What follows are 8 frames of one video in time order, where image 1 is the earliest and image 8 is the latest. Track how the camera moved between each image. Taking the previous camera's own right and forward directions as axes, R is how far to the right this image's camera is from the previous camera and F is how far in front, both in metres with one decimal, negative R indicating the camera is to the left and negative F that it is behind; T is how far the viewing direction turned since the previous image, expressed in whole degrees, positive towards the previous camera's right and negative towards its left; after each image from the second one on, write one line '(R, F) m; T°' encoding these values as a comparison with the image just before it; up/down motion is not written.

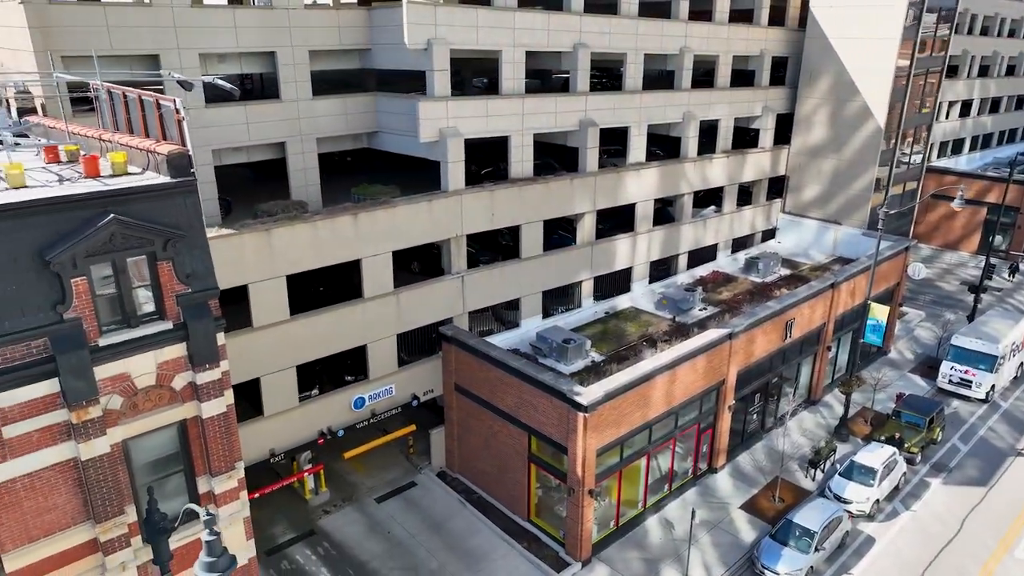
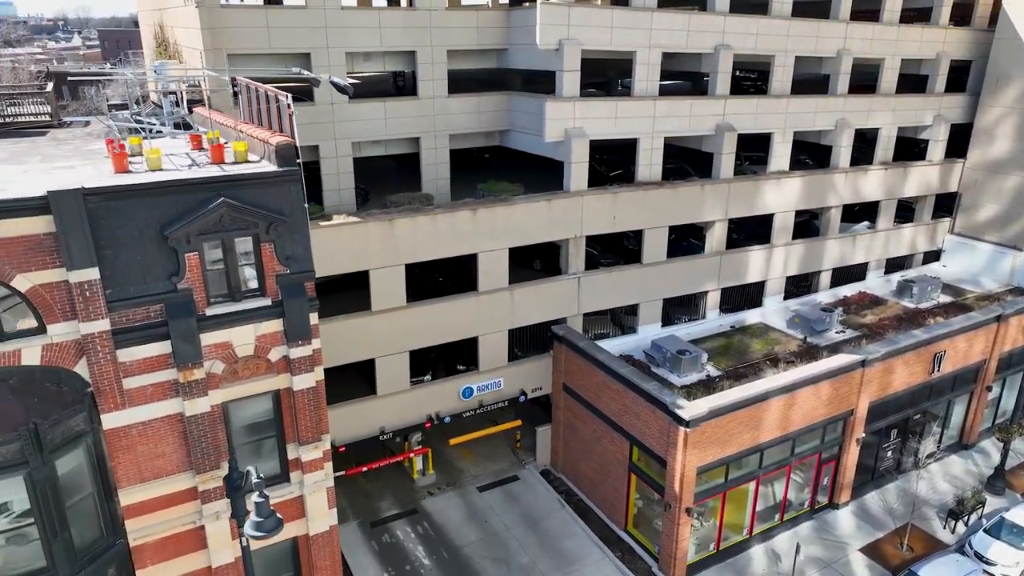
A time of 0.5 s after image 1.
(+1.1, +0.1) m; -12°
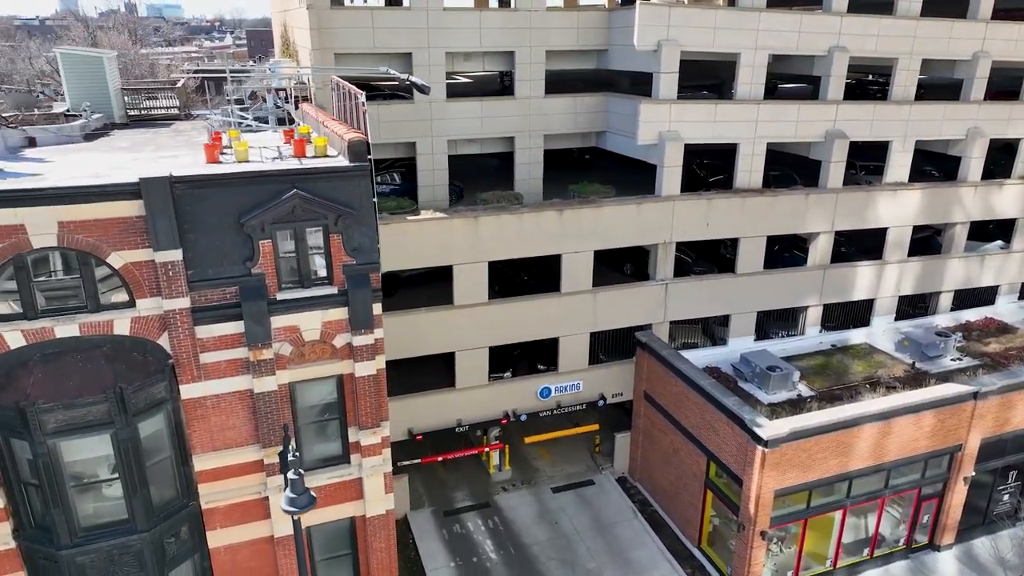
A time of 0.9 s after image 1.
(+0.9, 0.0) m; -9°
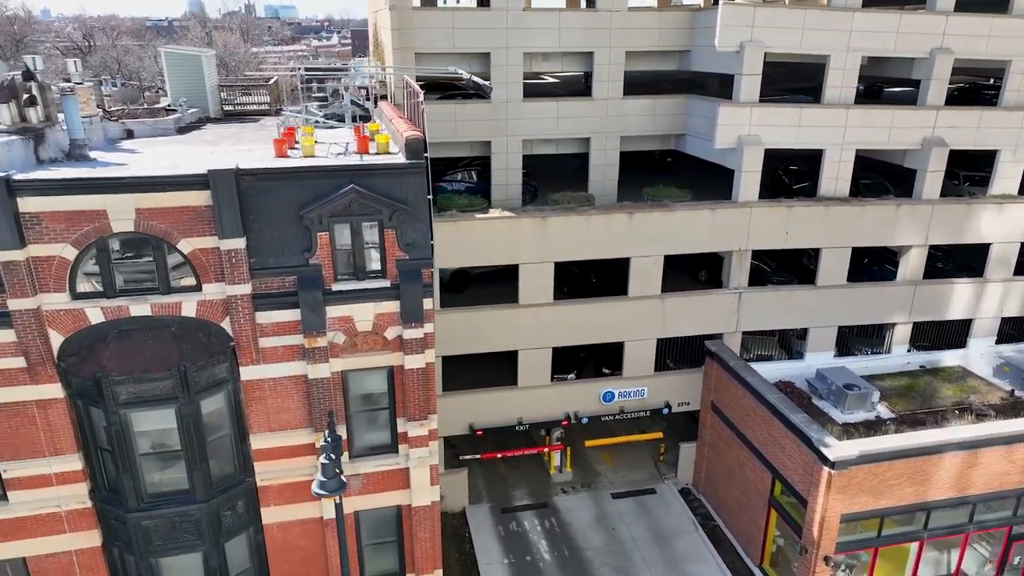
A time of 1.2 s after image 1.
(+0.7, 0.0) m; -7°
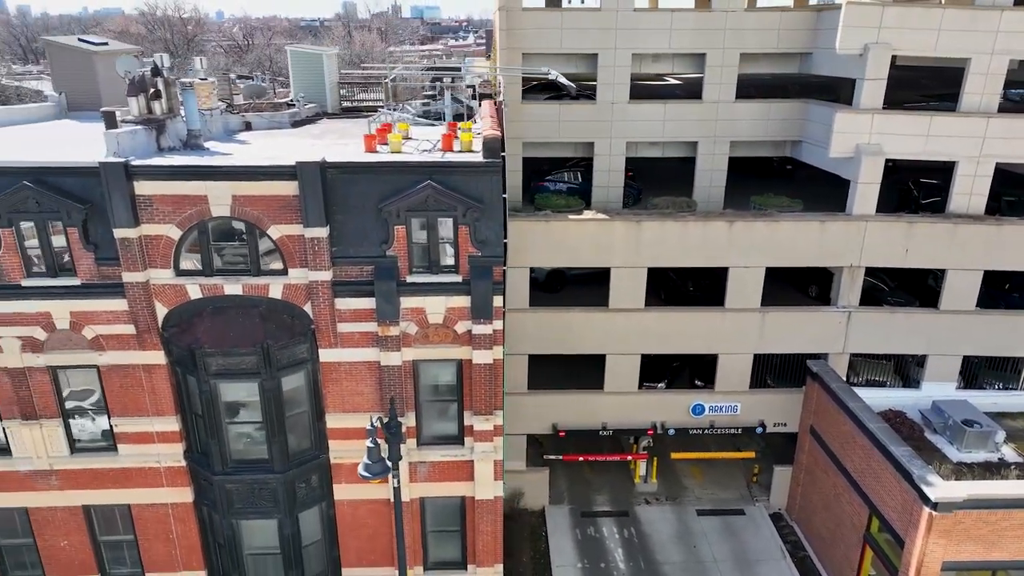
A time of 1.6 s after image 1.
(+0.9, +0.1) m; -10°
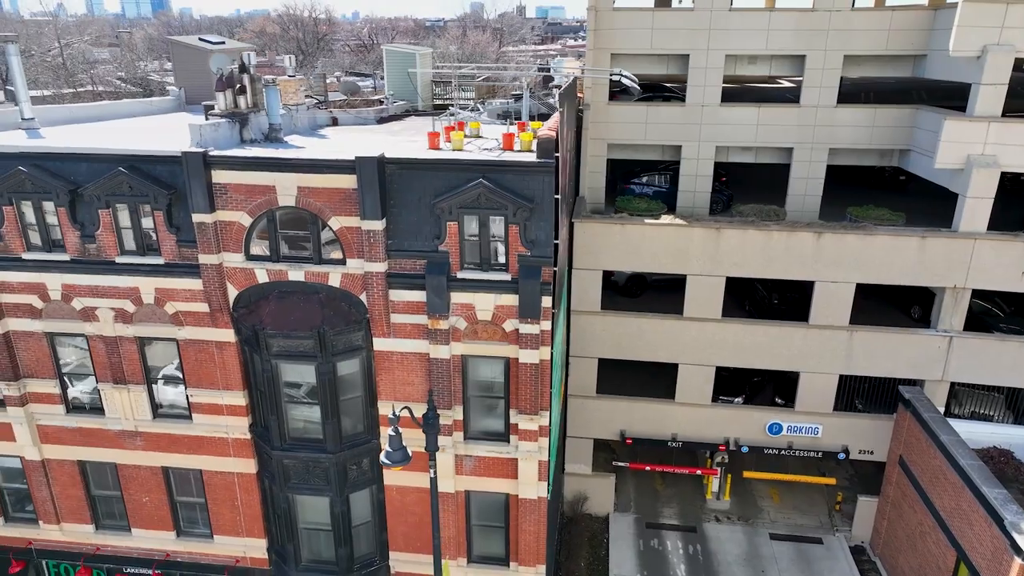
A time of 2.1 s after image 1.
(+1.0, +0.1) m; -9°
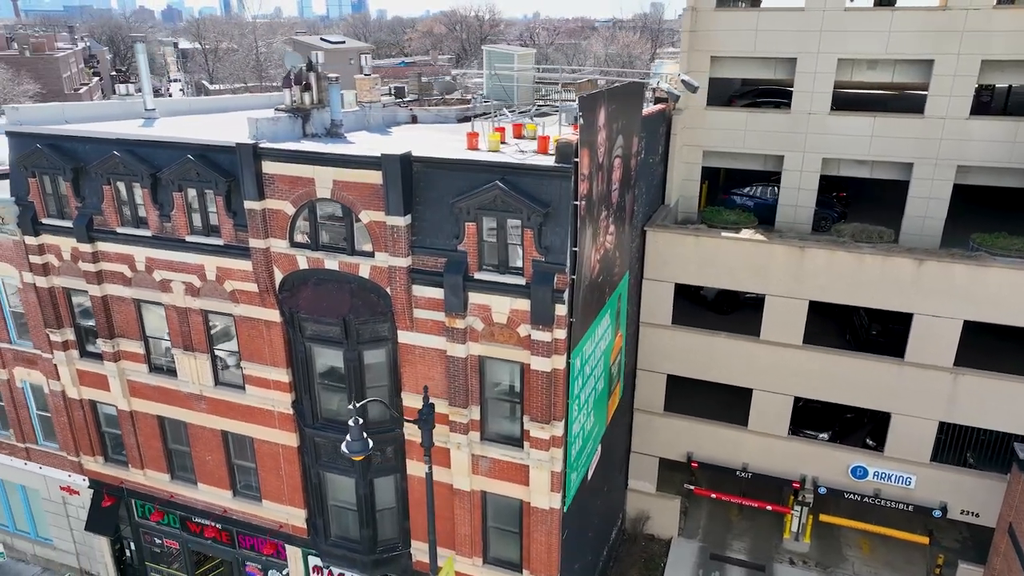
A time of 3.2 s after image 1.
(+2.4, +0.4) m; -13°
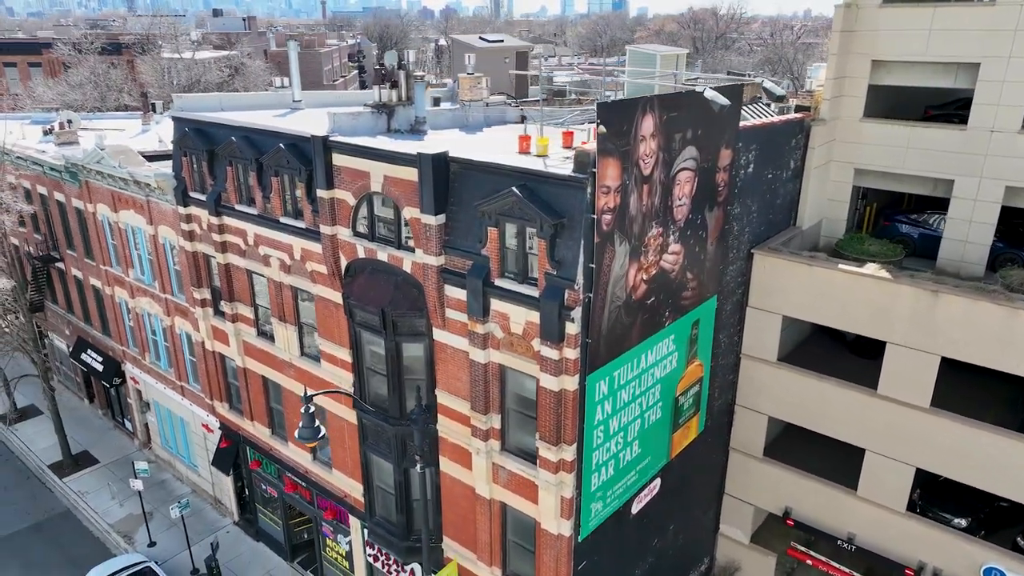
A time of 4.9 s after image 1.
(+3.4, +1.0) m; -18°
